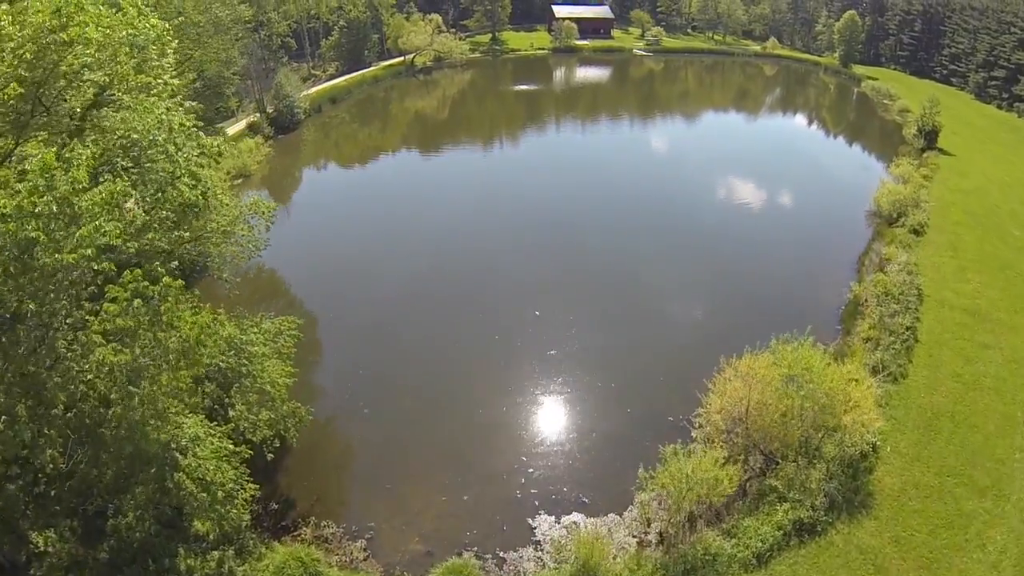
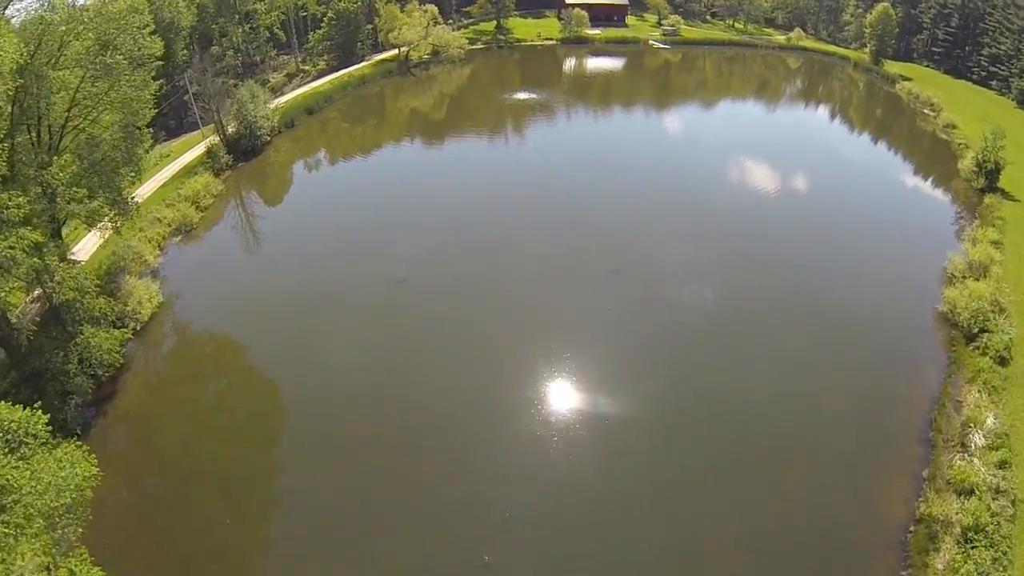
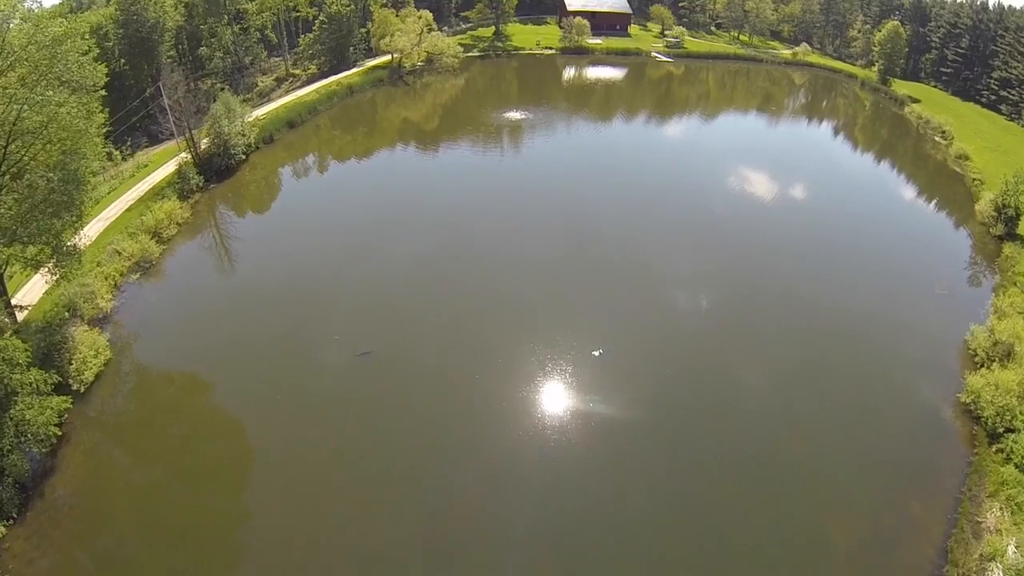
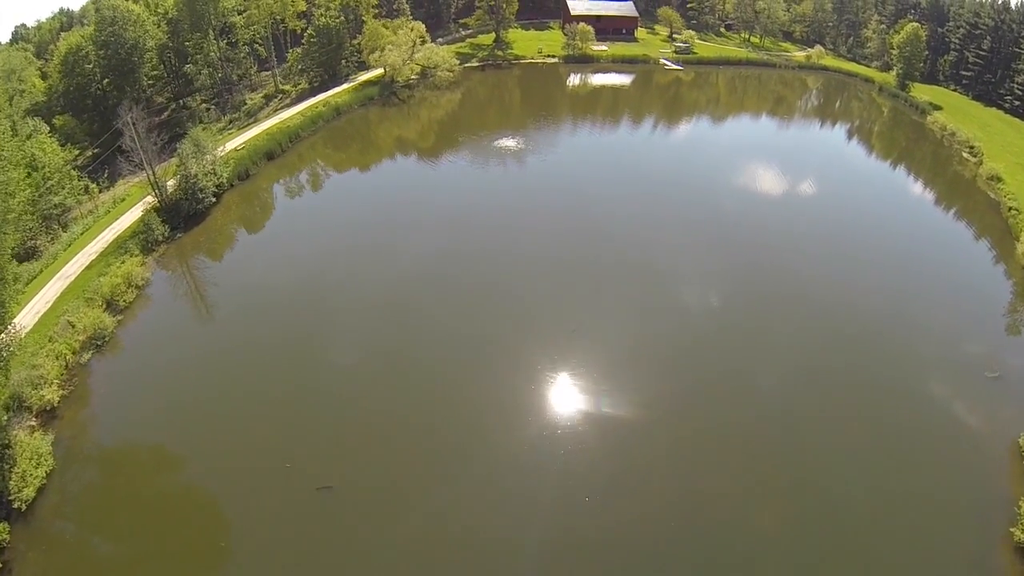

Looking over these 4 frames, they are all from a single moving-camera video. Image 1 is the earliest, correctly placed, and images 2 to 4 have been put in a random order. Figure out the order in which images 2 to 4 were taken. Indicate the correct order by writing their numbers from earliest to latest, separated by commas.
2, 3, 4
